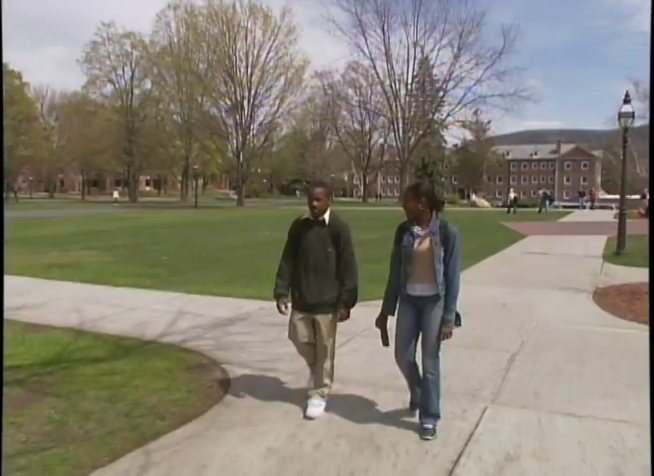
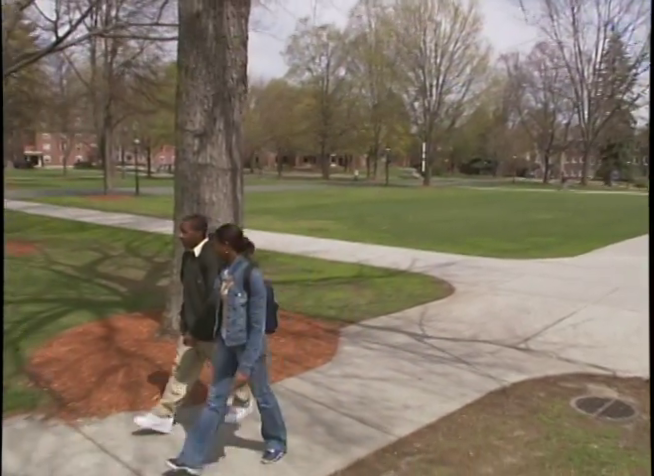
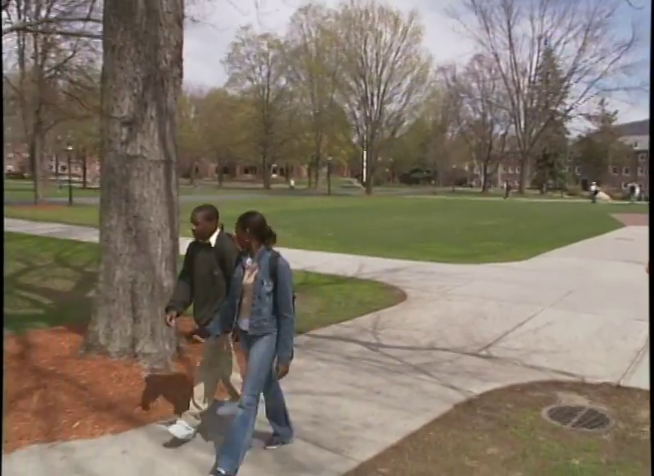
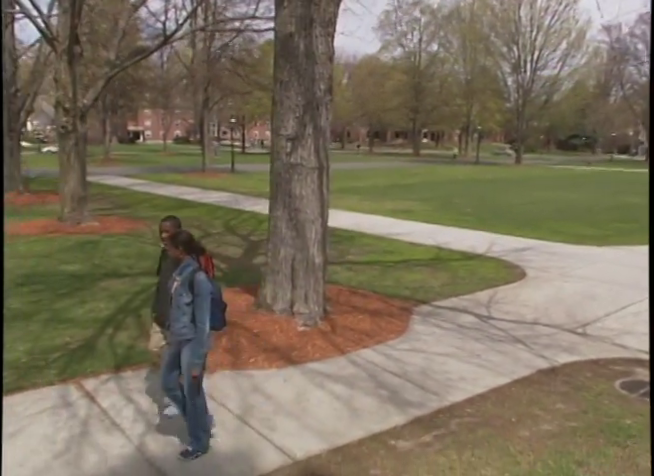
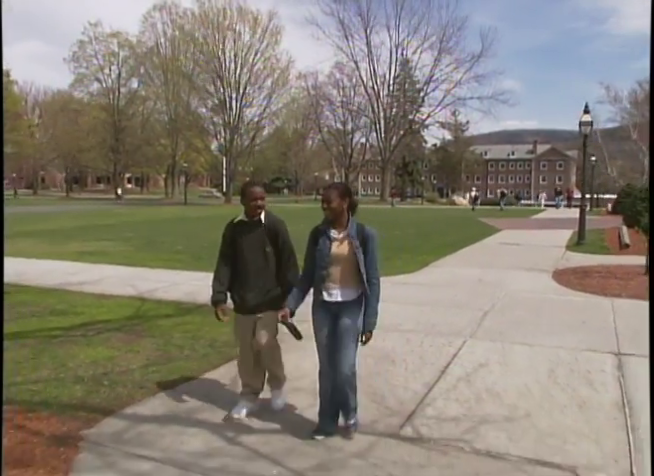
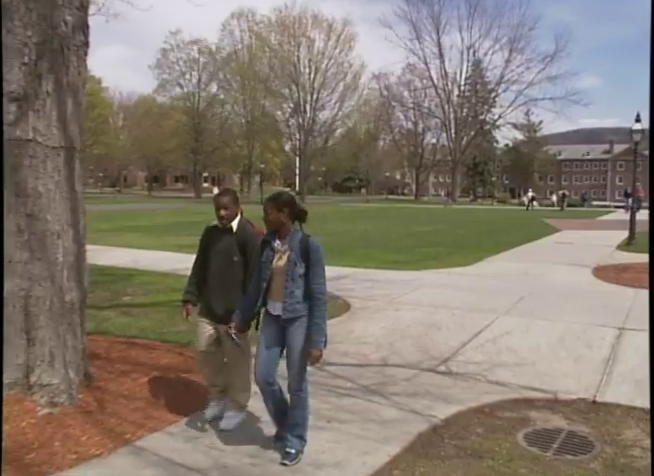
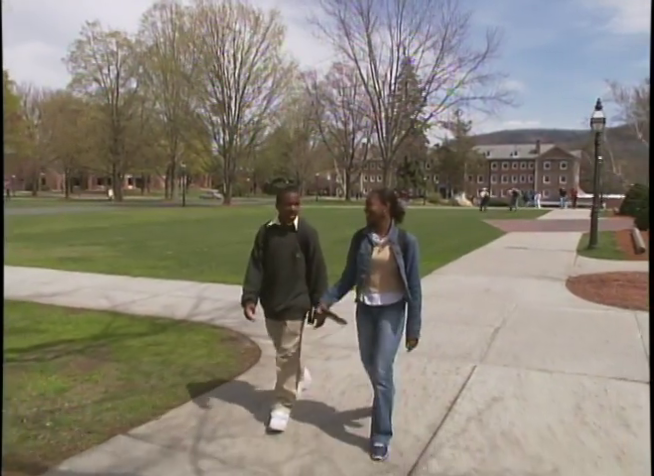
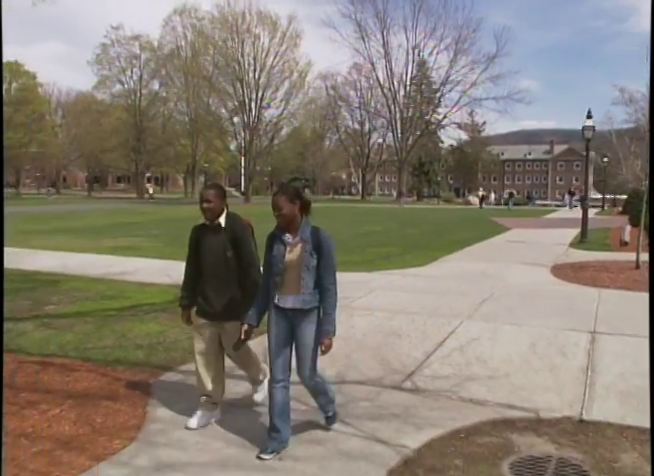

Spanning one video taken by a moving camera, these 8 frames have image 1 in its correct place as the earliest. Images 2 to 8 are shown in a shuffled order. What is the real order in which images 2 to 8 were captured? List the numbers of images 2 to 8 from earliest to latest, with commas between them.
7, 5, 8, 6, 3, 2, 4
